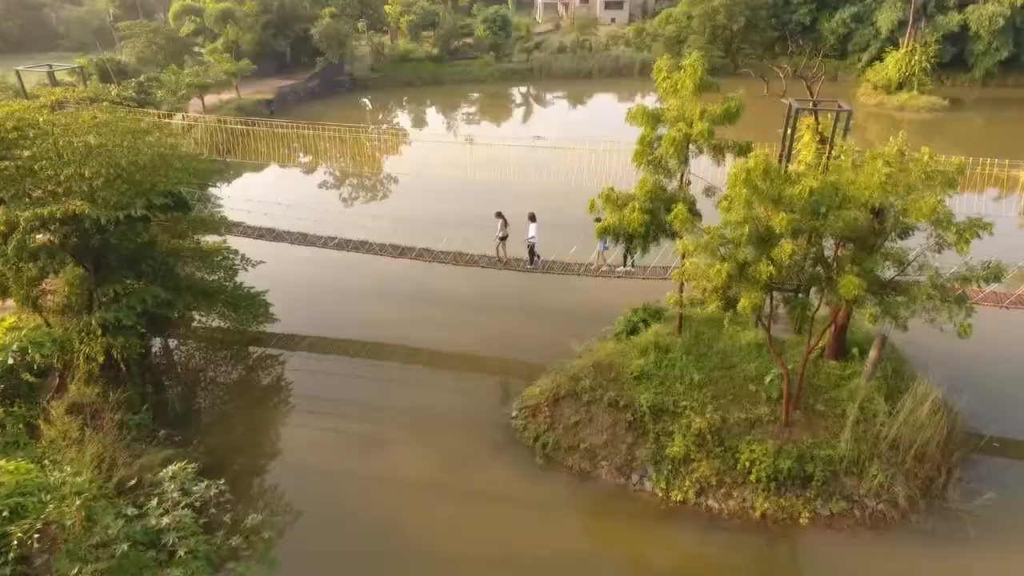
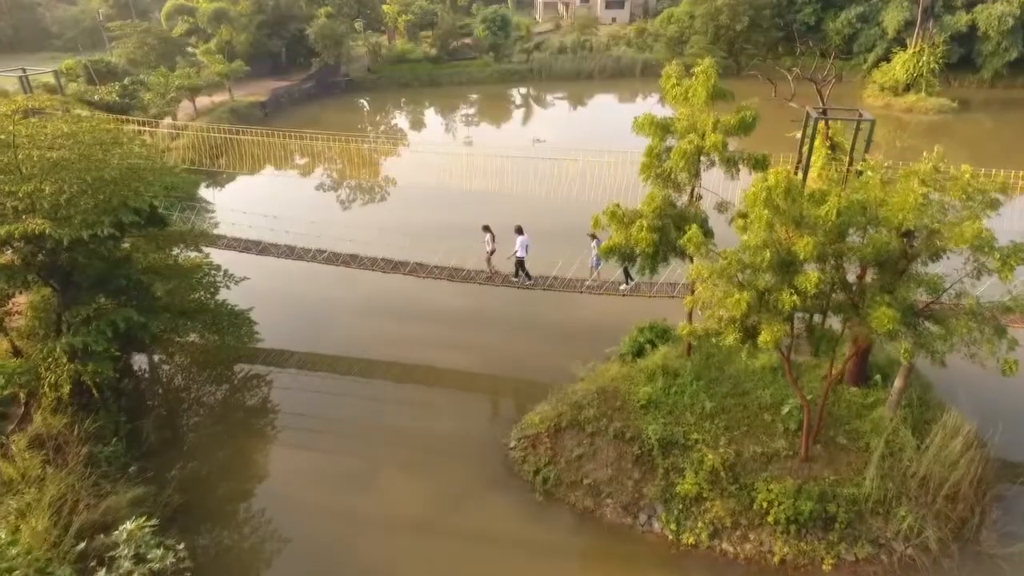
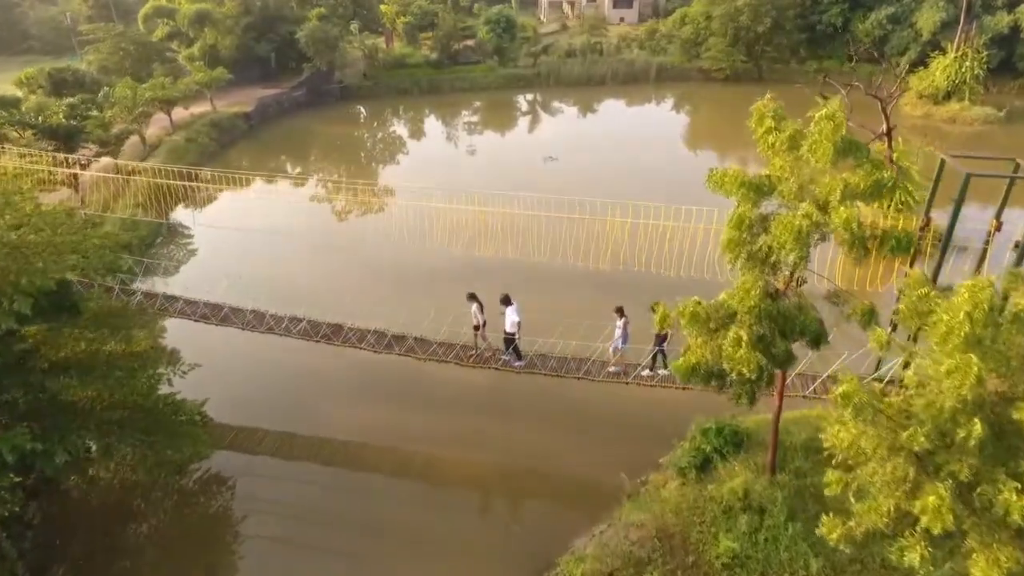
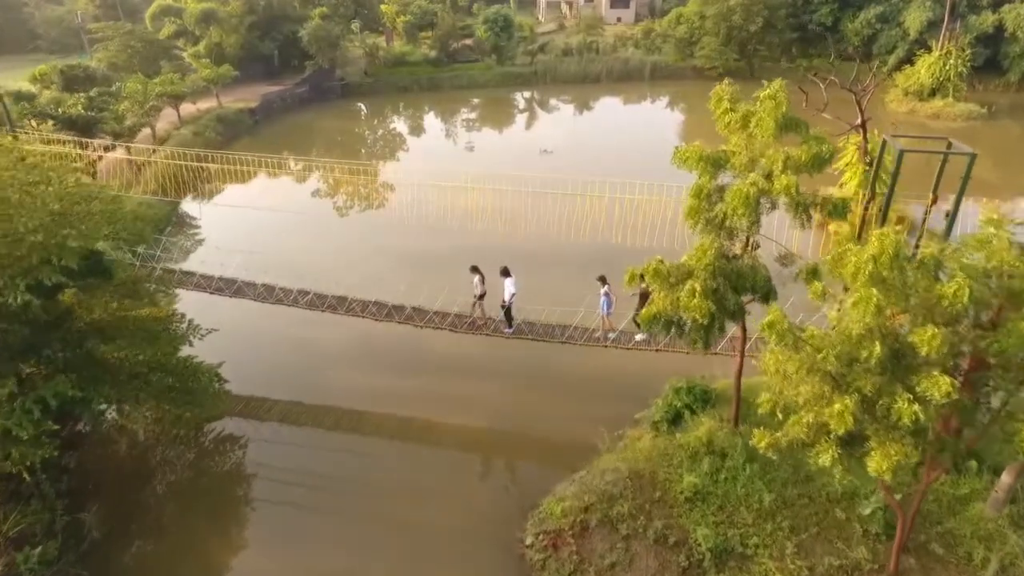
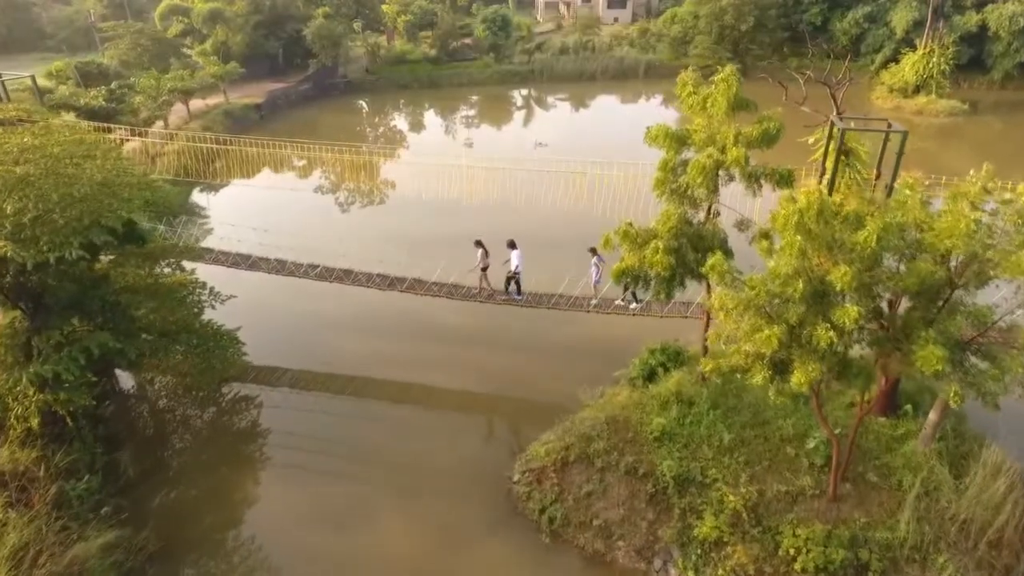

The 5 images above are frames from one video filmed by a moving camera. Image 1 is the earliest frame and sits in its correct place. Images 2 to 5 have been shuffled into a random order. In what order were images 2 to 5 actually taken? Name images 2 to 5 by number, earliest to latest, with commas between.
2, 5, 4, 3
